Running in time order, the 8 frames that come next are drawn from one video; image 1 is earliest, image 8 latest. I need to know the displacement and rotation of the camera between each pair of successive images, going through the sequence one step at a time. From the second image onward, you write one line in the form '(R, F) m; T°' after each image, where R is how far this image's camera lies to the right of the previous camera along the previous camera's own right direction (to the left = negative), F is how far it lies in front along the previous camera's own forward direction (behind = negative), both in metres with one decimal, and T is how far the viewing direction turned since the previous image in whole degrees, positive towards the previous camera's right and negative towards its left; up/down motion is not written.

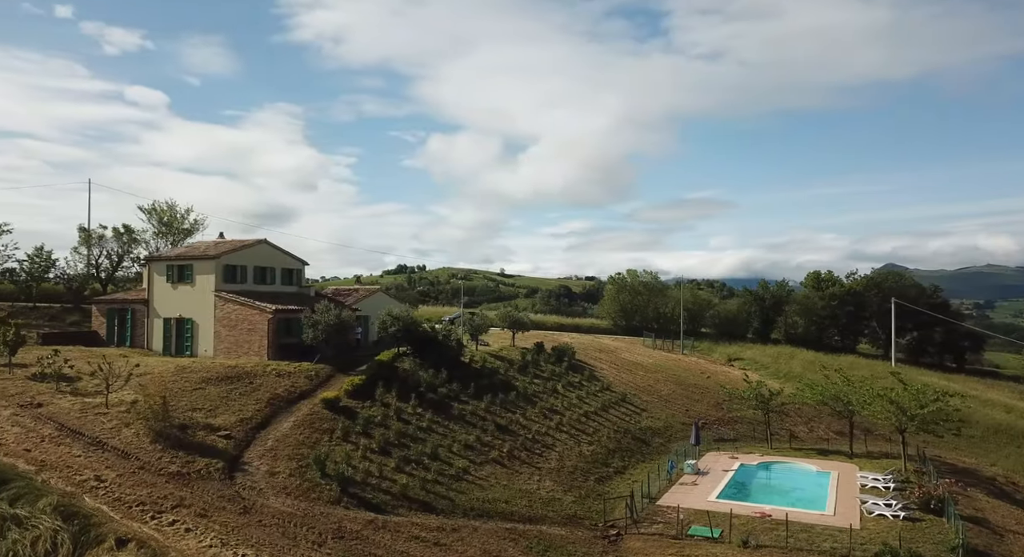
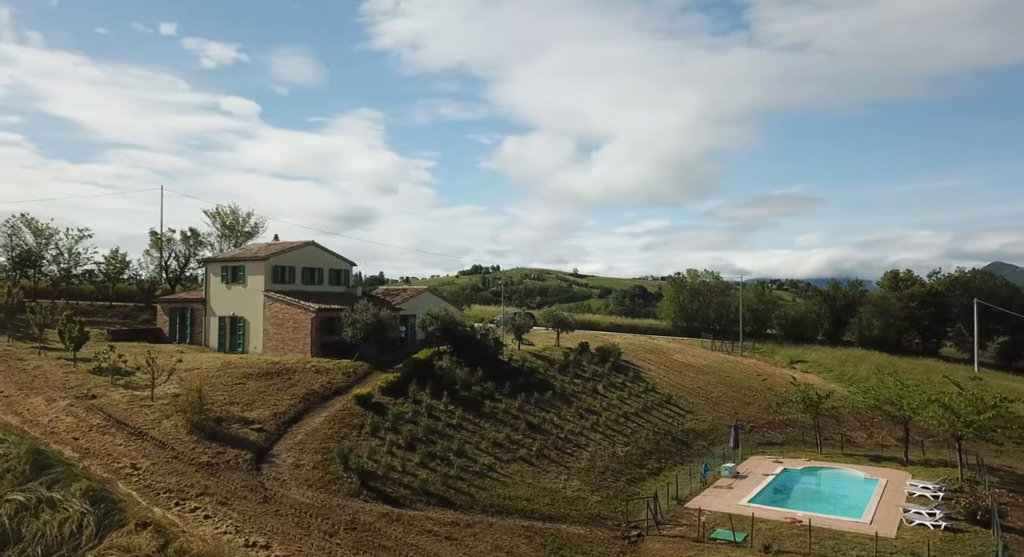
(+1.7, -0.1) m; -5°
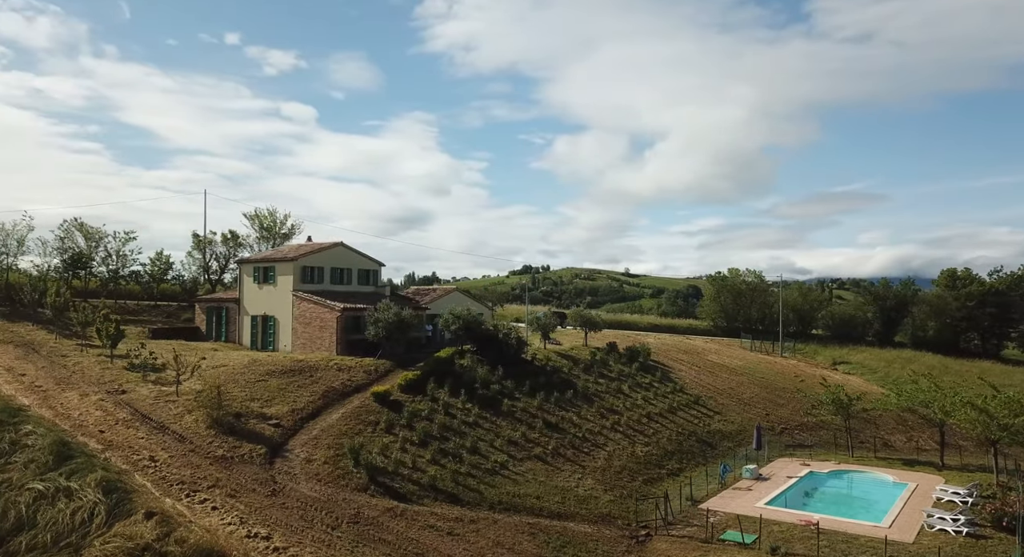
(+1.3, -0.1) m; -4°
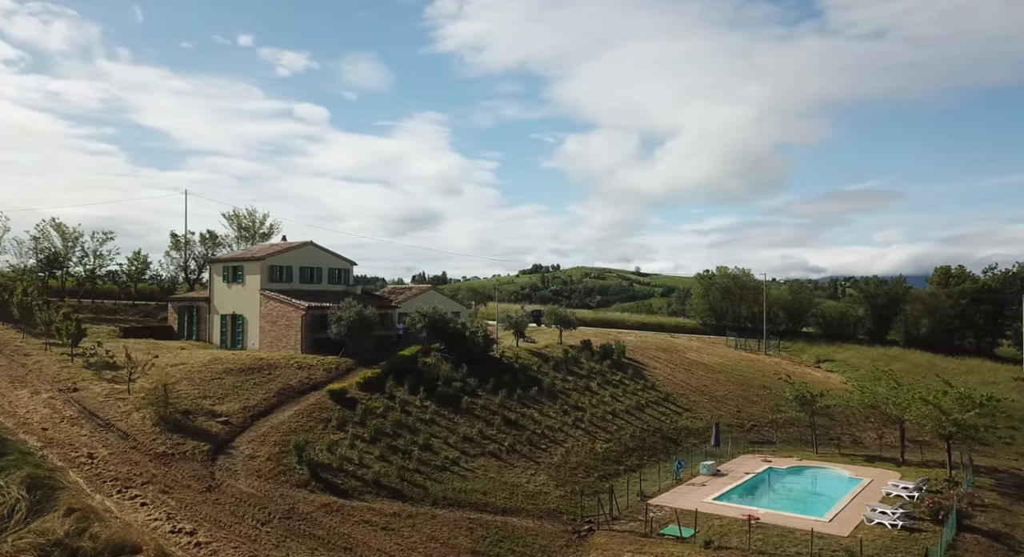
(+2.0, -0.1) m; 0°
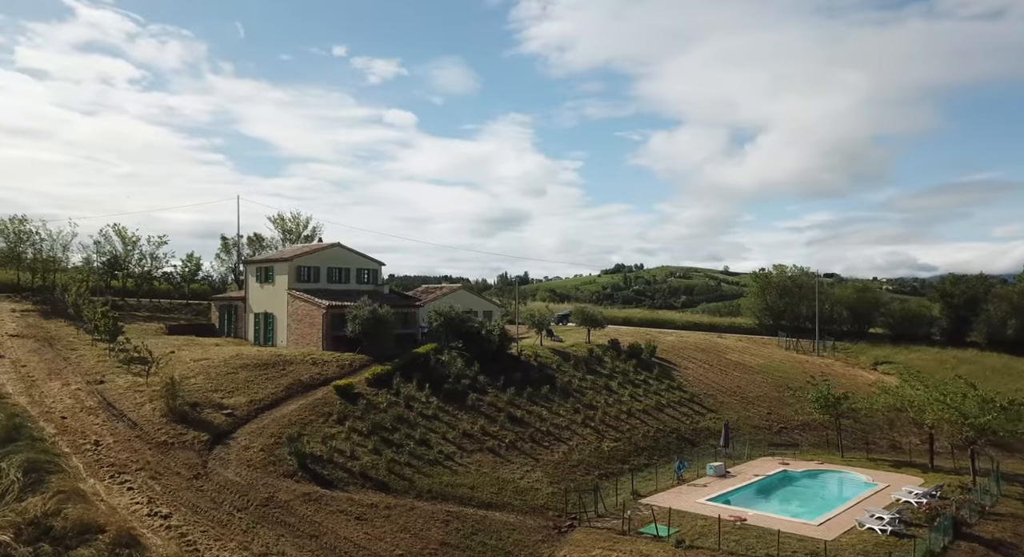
(+3.0, -0.2) m; -5°
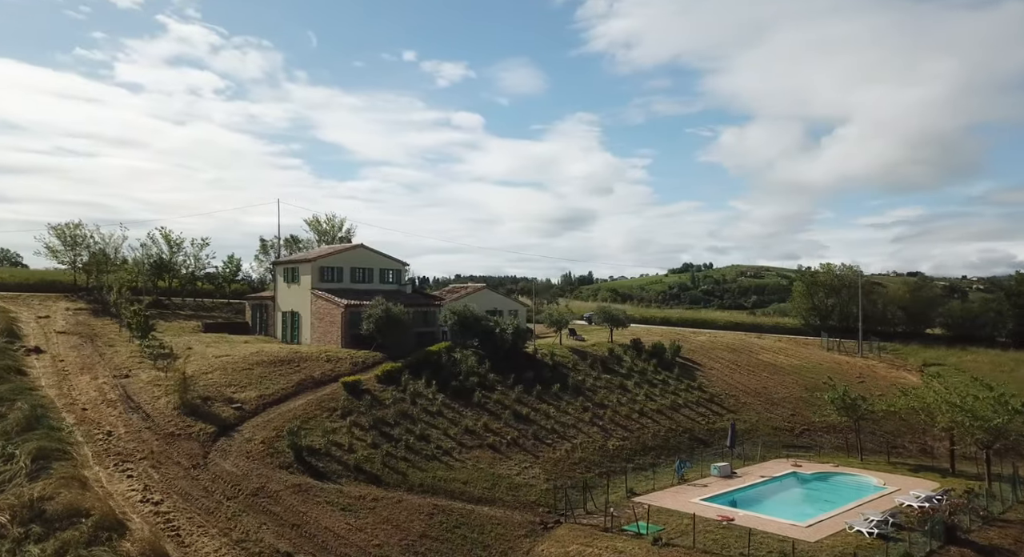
(+2.4, -0.4) m; -4°
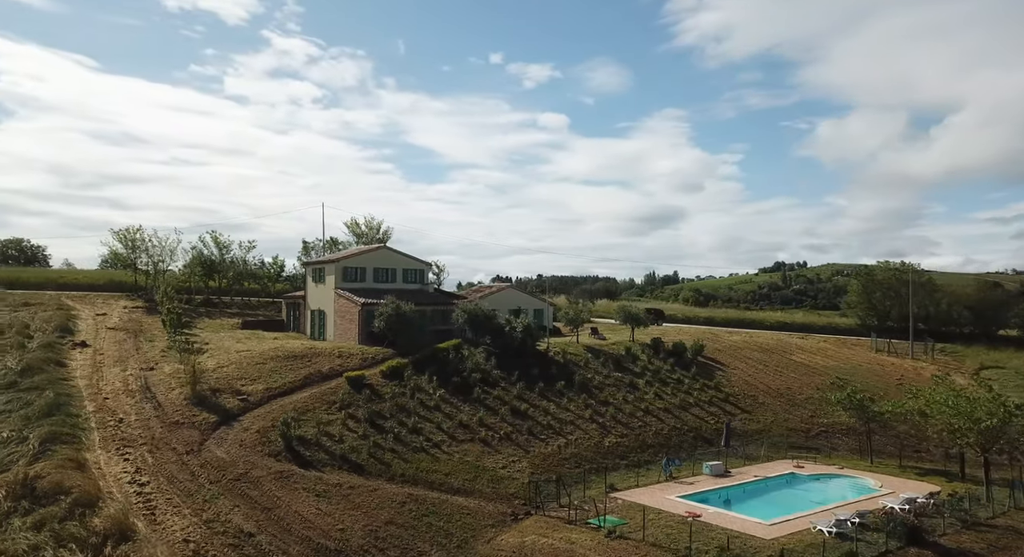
(+3.4, -0.7) m; -5°
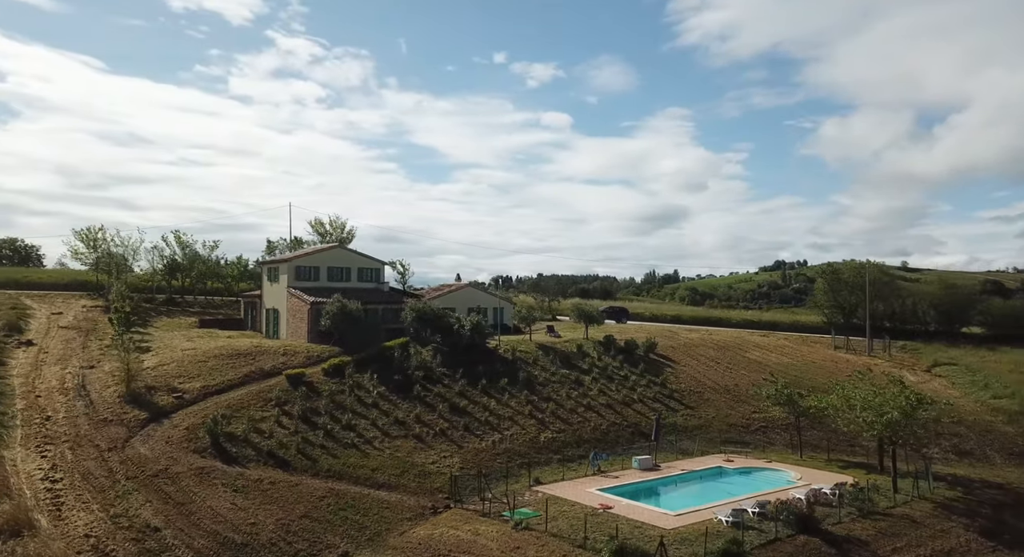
(+2.5, -0.6) m; +1°
